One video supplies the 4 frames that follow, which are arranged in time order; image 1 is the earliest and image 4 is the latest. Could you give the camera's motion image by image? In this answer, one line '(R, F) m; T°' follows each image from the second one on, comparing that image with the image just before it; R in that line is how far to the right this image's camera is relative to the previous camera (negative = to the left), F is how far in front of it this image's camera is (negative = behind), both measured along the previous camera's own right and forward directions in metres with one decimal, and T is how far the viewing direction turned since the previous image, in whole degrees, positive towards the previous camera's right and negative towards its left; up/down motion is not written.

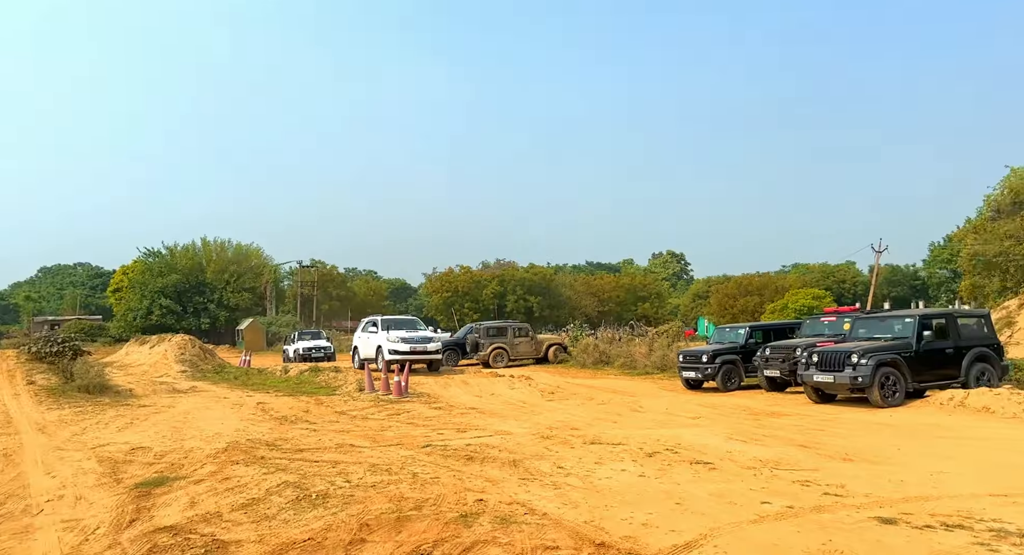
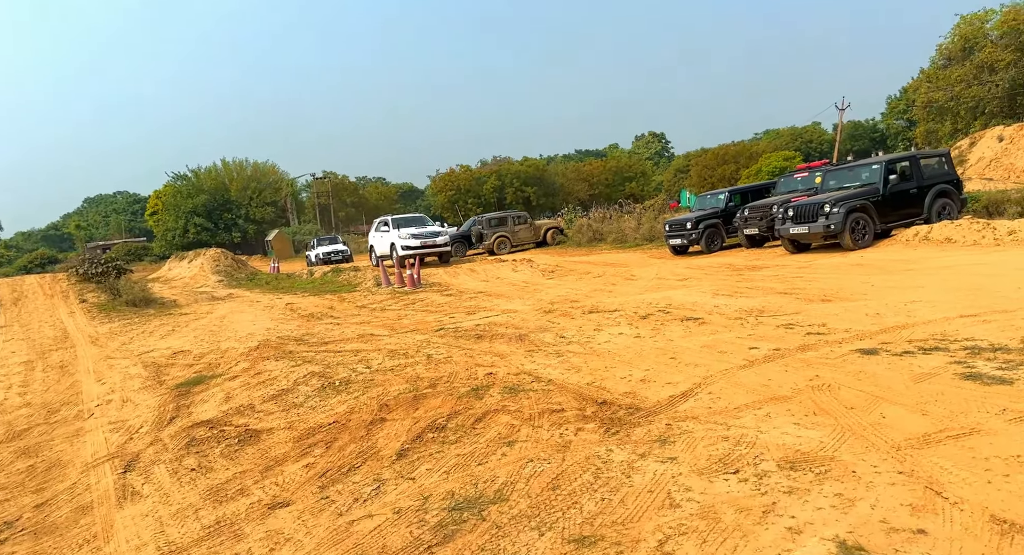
(0.0, -0.3) m; 0°
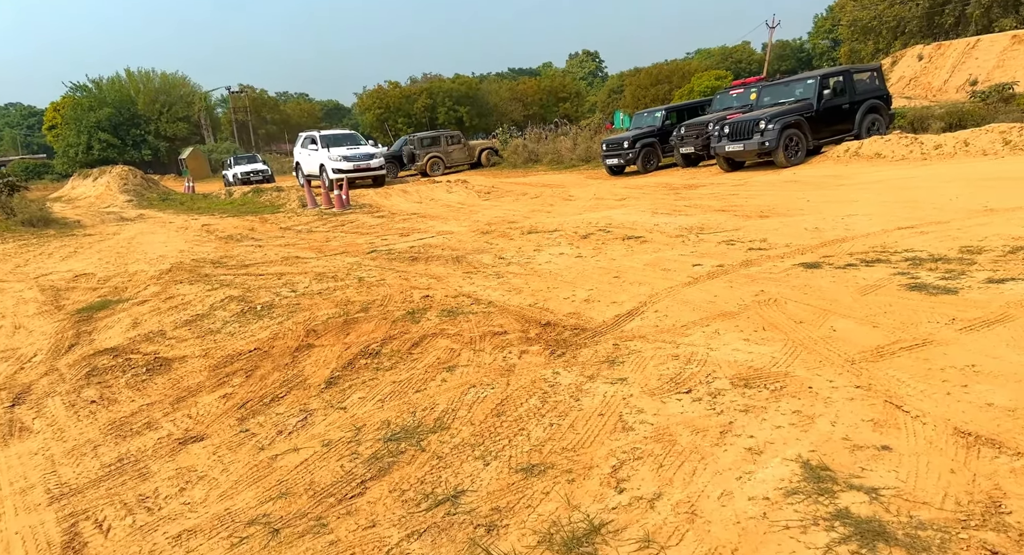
(0.0, +0.4) m; +5°
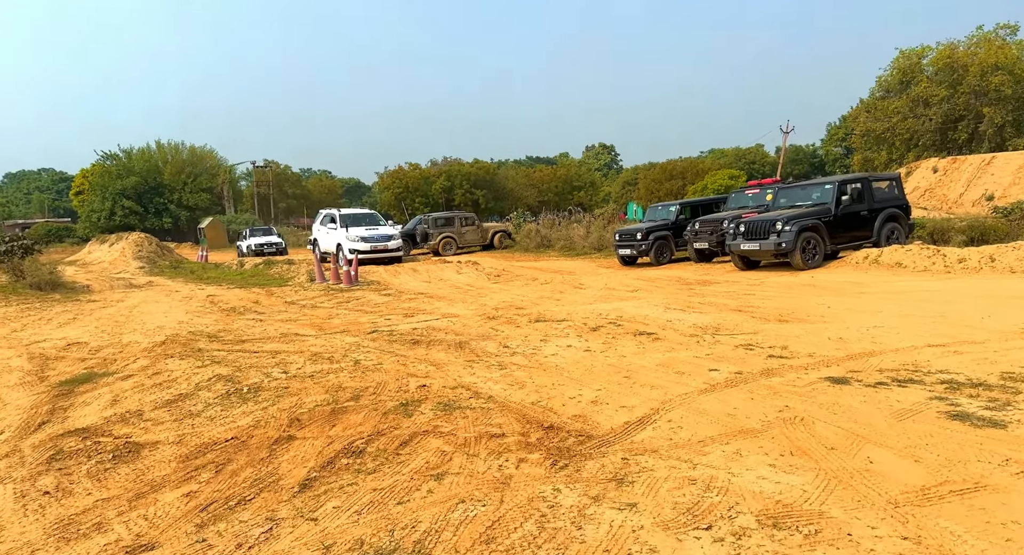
(0.0, +0.3) m; -1°
